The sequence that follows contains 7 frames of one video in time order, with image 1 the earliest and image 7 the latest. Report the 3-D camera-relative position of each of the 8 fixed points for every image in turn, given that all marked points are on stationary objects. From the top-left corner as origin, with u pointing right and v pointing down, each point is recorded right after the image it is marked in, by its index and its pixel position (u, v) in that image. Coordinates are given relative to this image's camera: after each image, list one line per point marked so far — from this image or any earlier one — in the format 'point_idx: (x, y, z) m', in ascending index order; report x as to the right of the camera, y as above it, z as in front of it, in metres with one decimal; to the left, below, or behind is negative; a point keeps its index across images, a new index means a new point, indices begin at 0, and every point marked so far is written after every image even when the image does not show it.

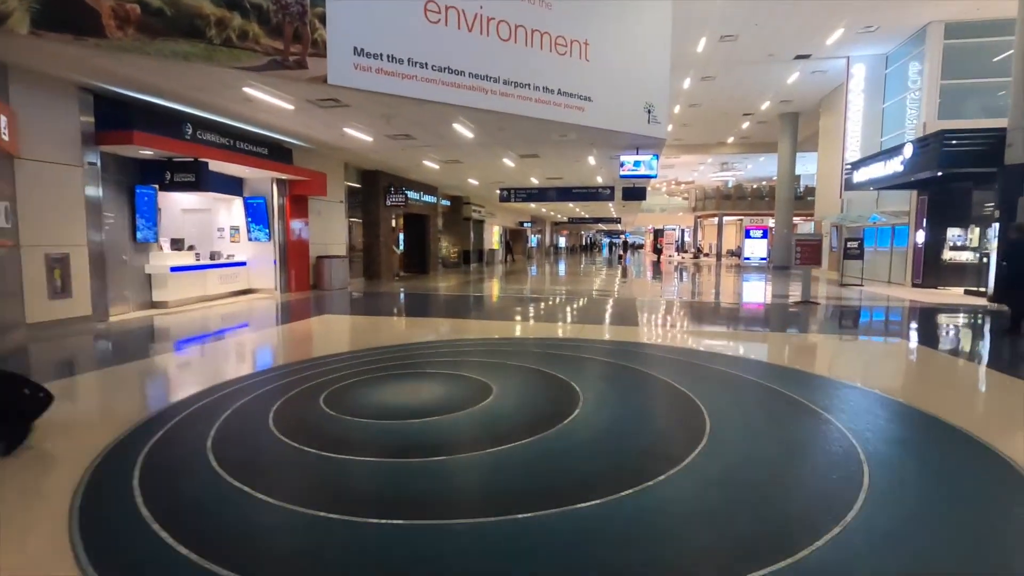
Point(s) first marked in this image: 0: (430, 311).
0: (-1.8, -0.5, +12.2) m
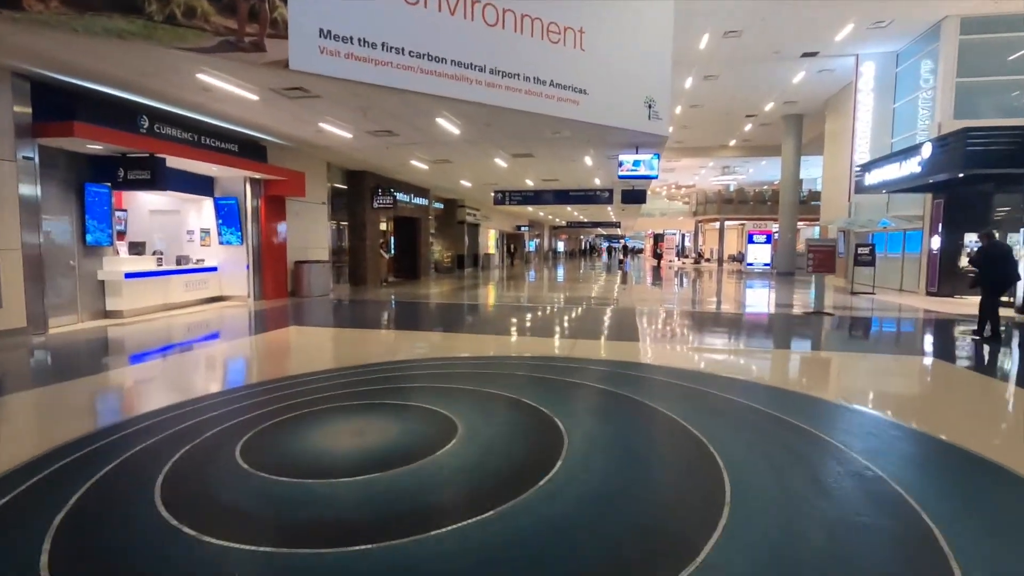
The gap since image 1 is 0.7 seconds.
0: (-2.0, -0.6, +11.4) m
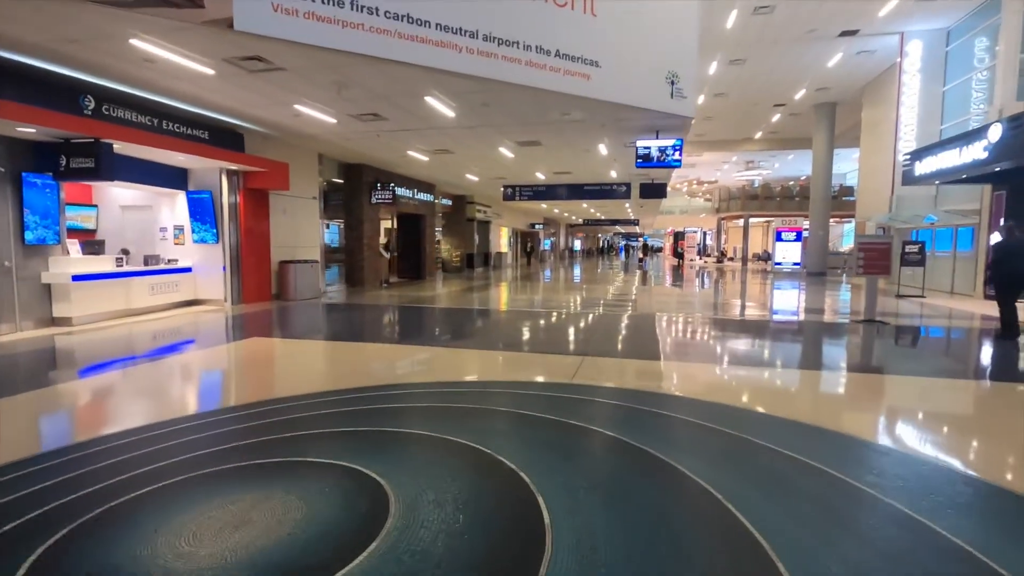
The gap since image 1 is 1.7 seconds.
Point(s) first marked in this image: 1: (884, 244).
0: (-1.9, -0.7, +10.4) m
1: (+5.6, +0.7, +8.1) m
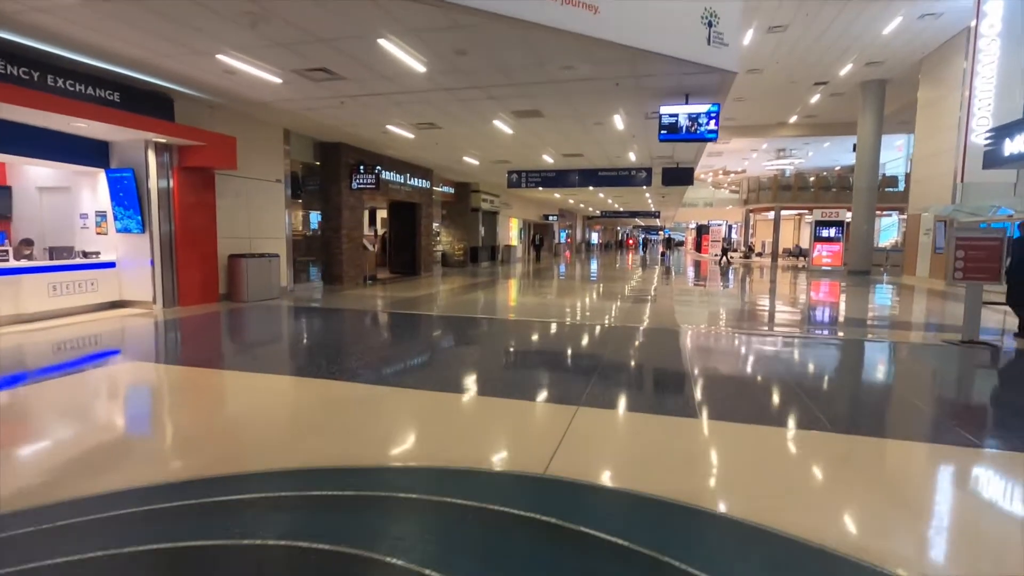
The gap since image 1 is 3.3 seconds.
0: (-2.0, -0.7, +8.6) m
1: (+5.5, +0.5, +6.1) m
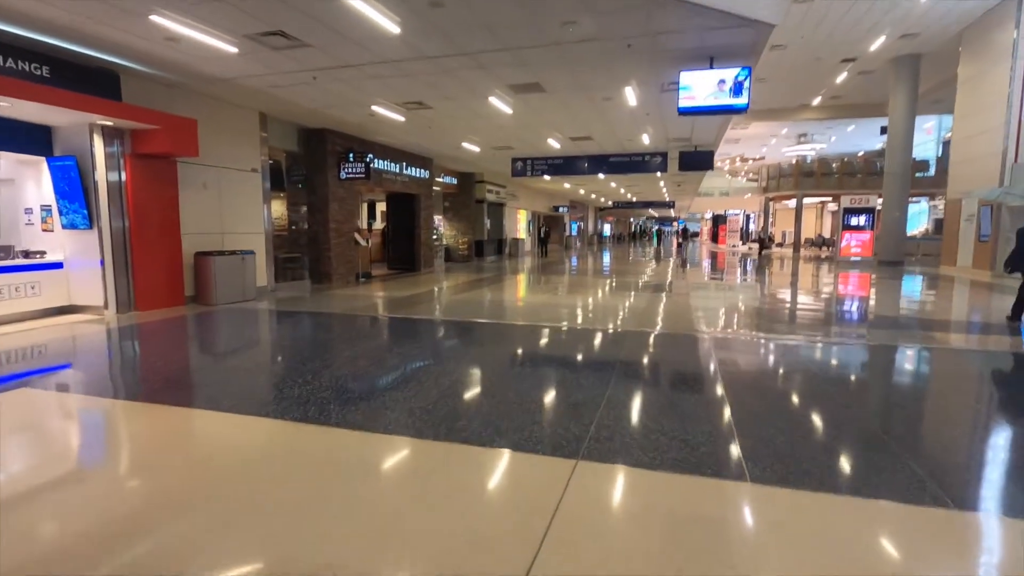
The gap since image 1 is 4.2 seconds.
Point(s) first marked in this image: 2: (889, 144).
0: (-2.0, -0.7, +7.7) m
1: (+5.4, +0.6, +4.9) m
2: (+12.9, +4.9, +18.3) m
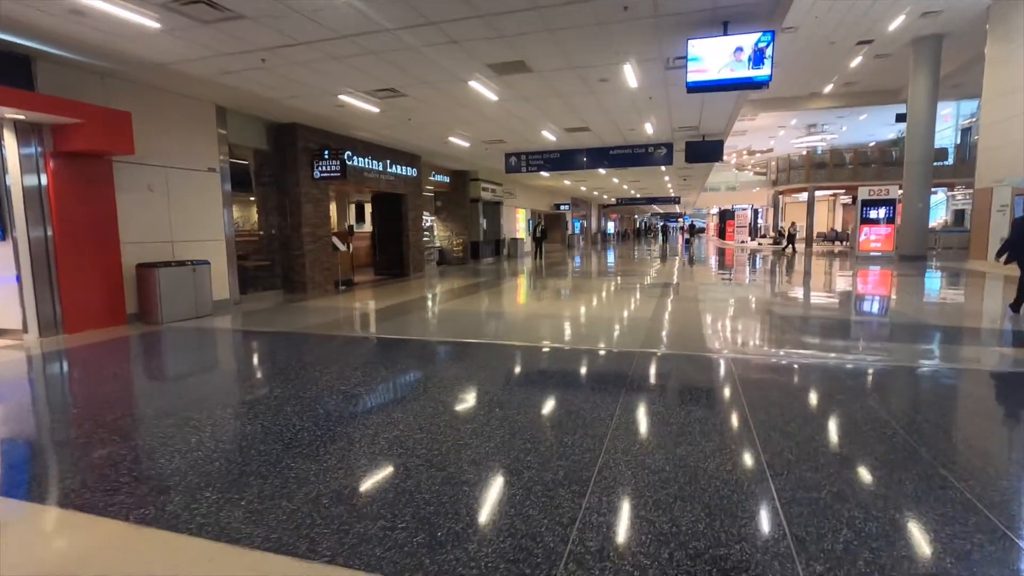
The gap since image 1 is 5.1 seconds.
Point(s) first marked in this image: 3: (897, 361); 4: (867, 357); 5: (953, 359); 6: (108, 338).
0: (-2.2, -0.9, +6.7) m
1: (+5.2, +0.5, +3.9) m
2: (+12.8, +5.1, +17.2) m
3: (+3.9, -1.0, +5.2) m
4: (+3.5, -1.0, +5.3) m
5: (+4.3, -0.9, +5.2) m
6: (-4.8, -0.6, +6.4) m
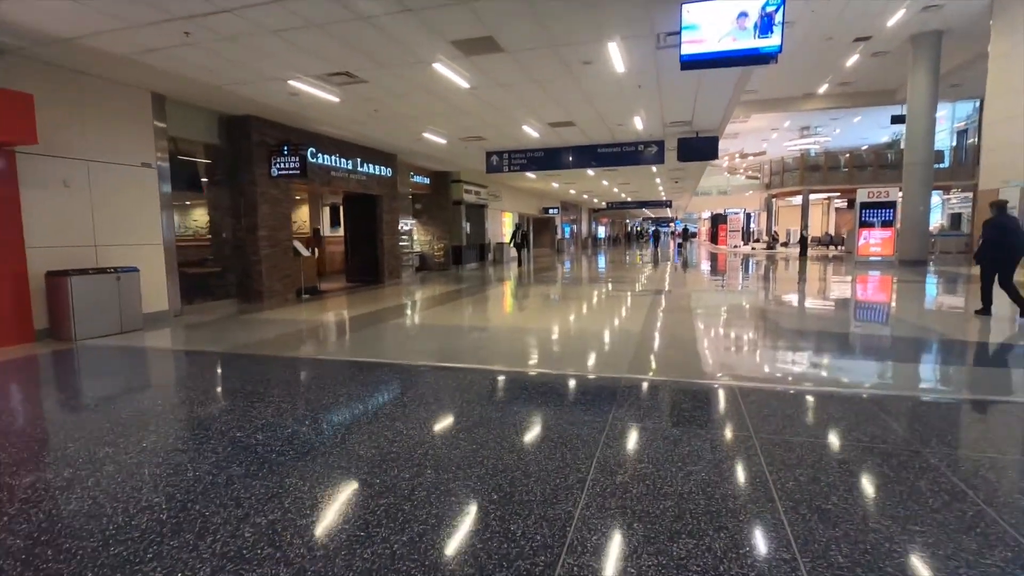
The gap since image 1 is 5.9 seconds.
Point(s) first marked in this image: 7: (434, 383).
0: (-2.5, -1.0, +5.8) m
1: (+4.9, +0.5, +3.1) m
2: (+12.3, +4.9, +16.5) m
3: (+3.5, -1.1, +4.4) m
4: (+3.2, -1.1, +4.5) m
5: (+4.0, -1.0, +4.4) m
6: (-5.2, -0.7, +5.4) m
7: (-0.8, -1.1, +4.7) m
